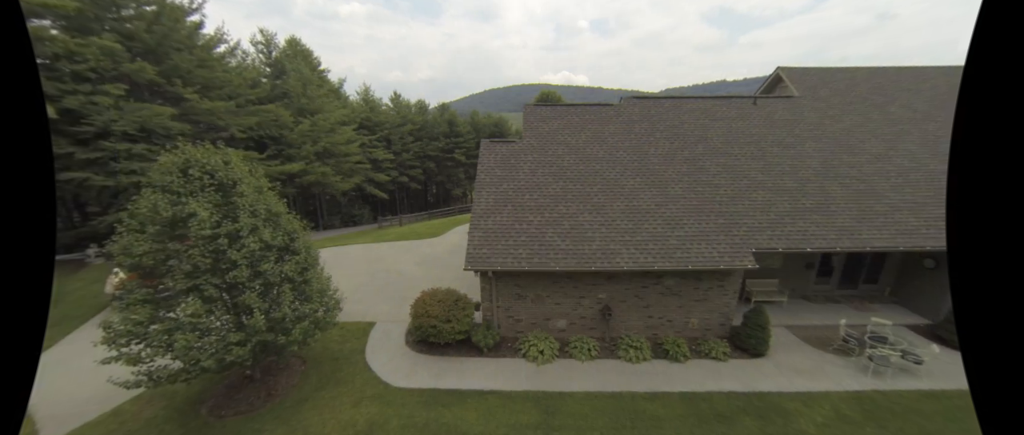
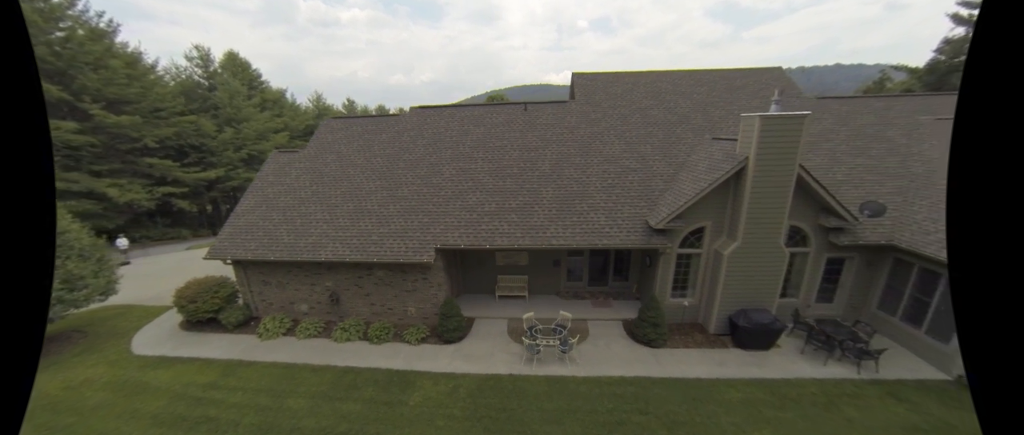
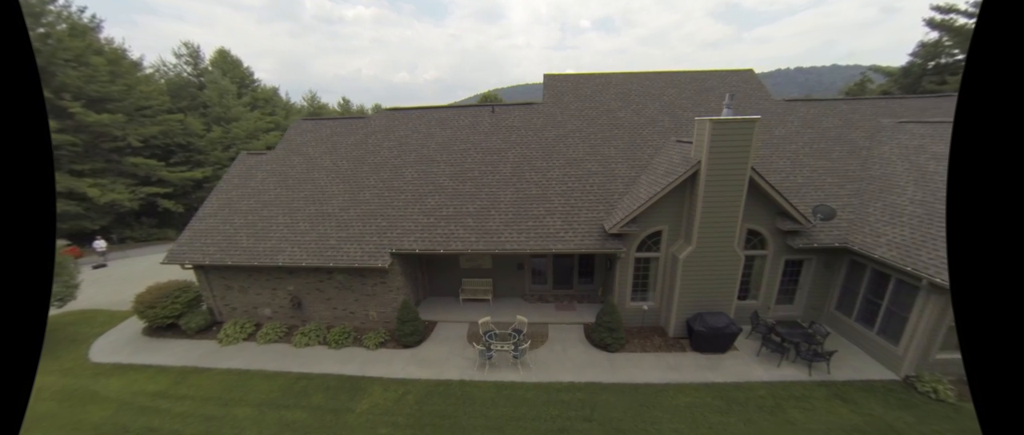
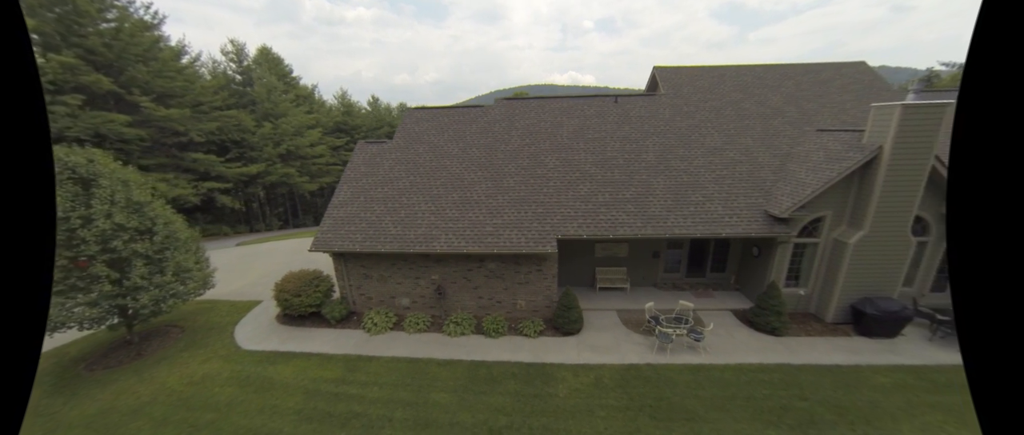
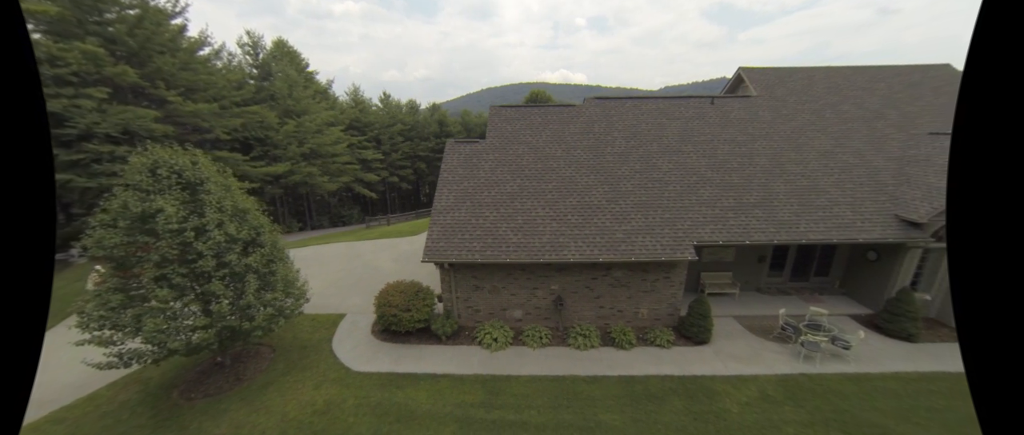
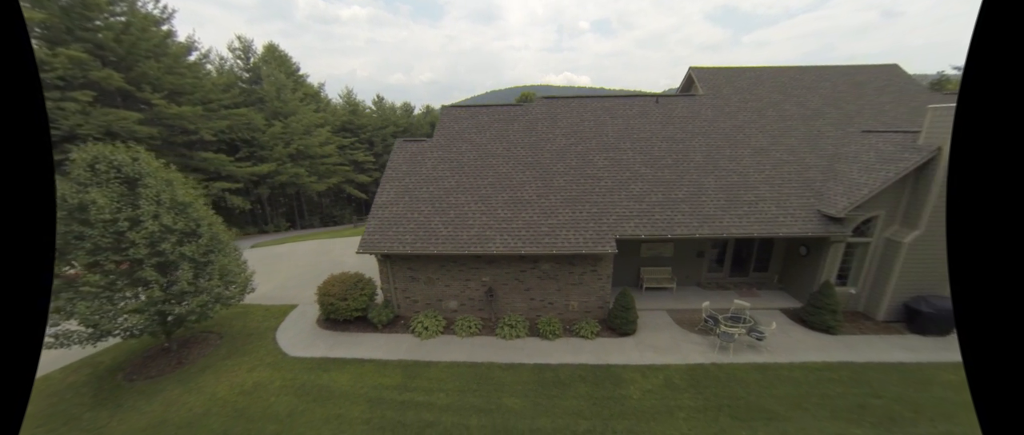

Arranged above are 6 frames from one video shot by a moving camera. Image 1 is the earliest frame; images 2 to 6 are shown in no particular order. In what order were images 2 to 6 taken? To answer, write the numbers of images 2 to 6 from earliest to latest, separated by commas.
5, 6, 4, 2, 3
